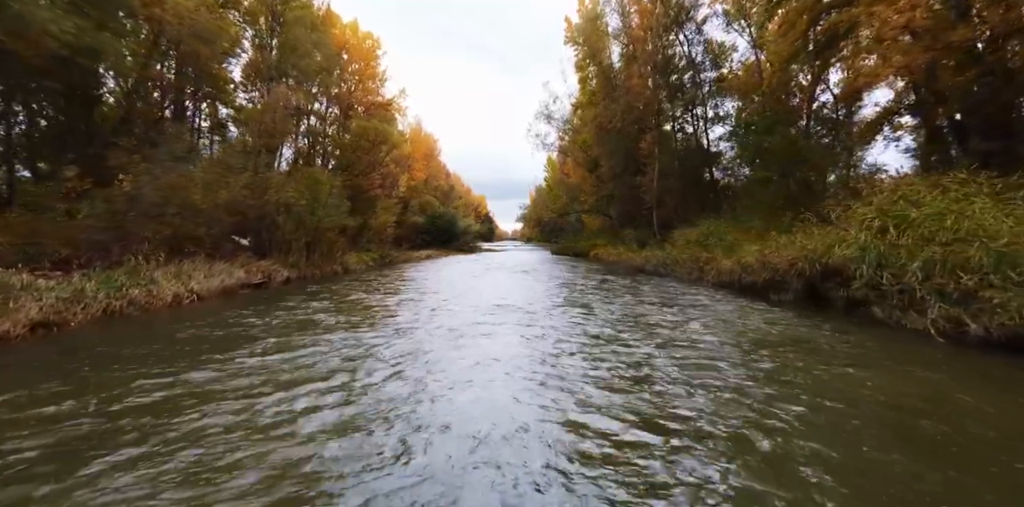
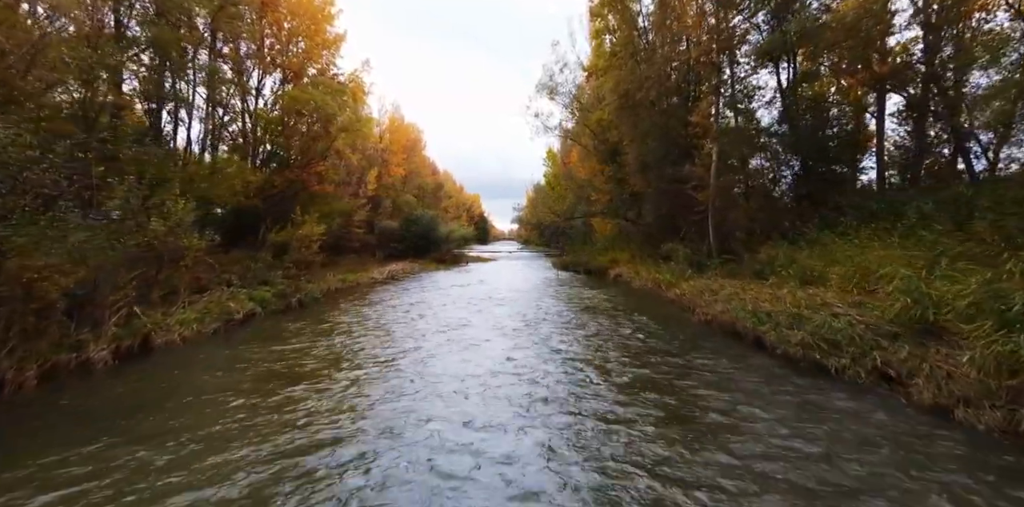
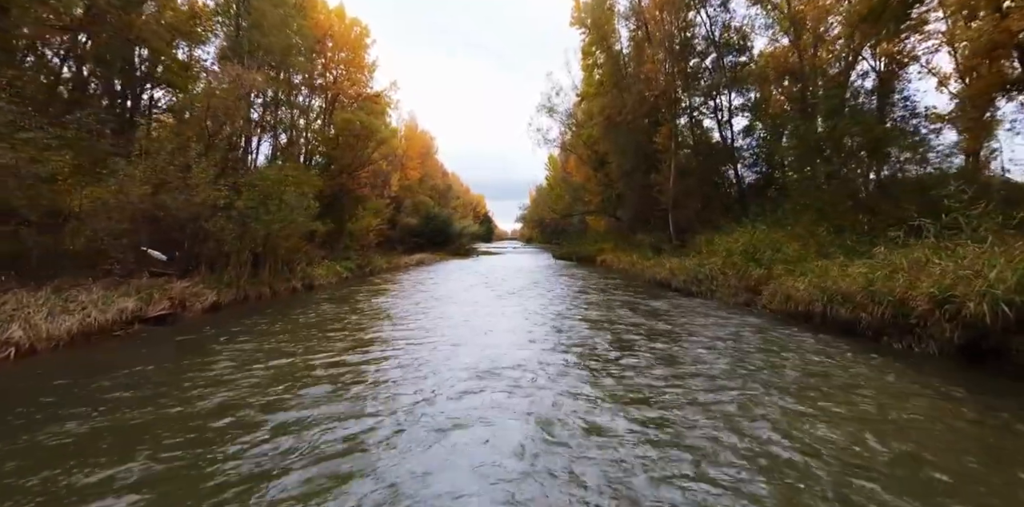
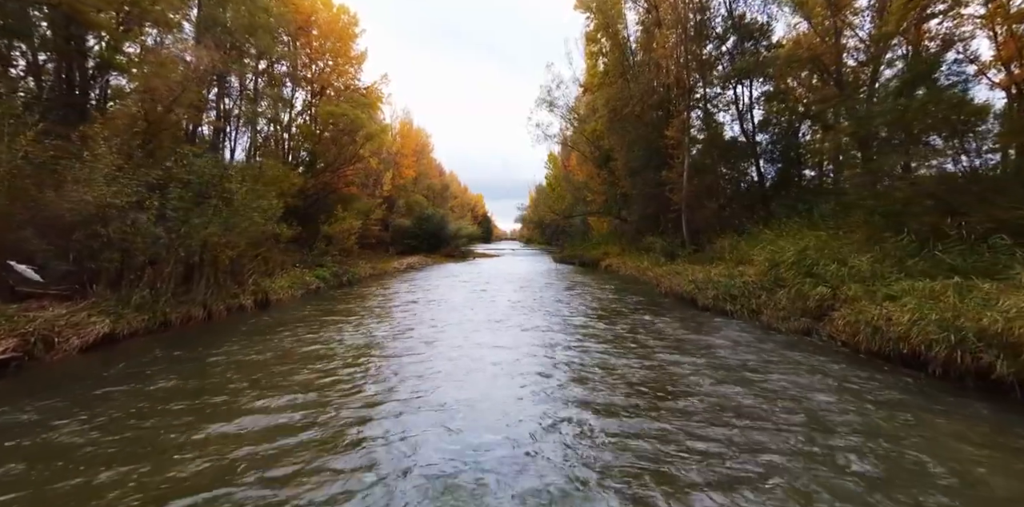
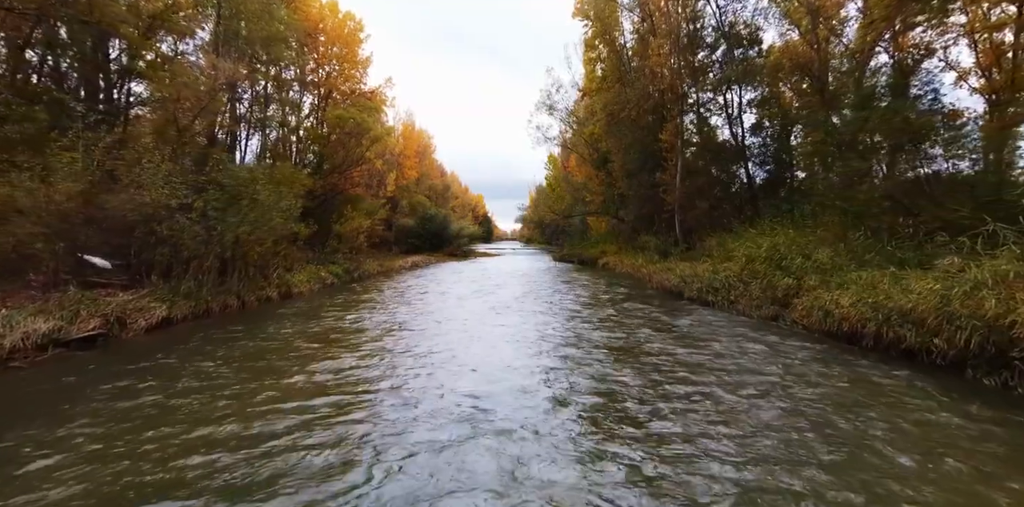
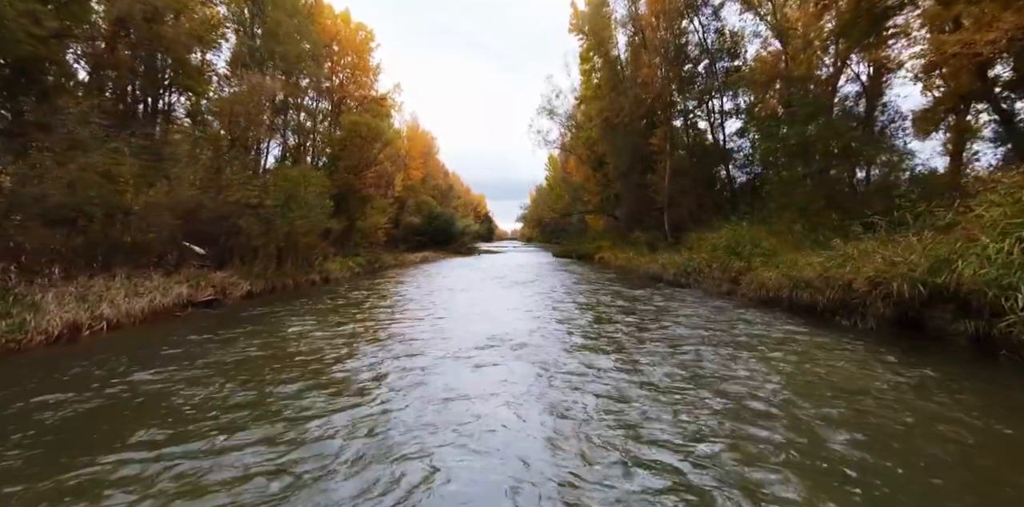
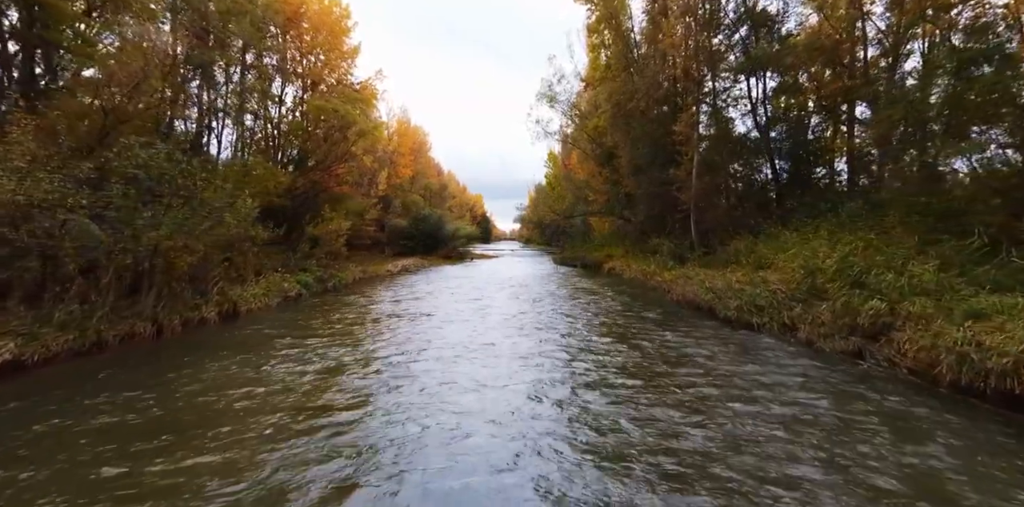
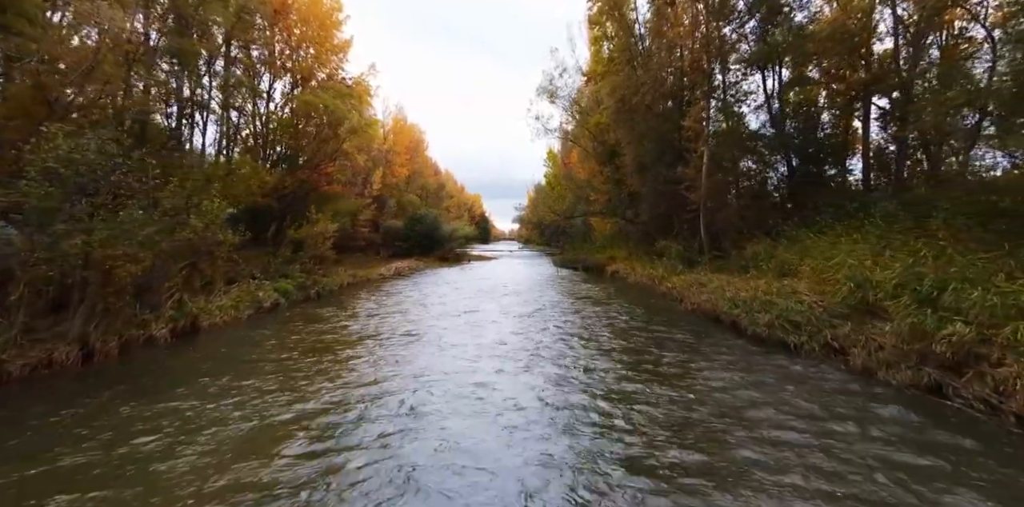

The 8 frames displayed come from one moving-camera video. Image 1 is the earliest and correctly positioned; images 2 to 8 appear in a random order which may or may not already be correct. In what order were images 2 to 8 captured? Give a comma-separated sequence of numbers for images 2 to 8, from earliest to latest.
6, 3, 5, 4, 7, 8, 2
